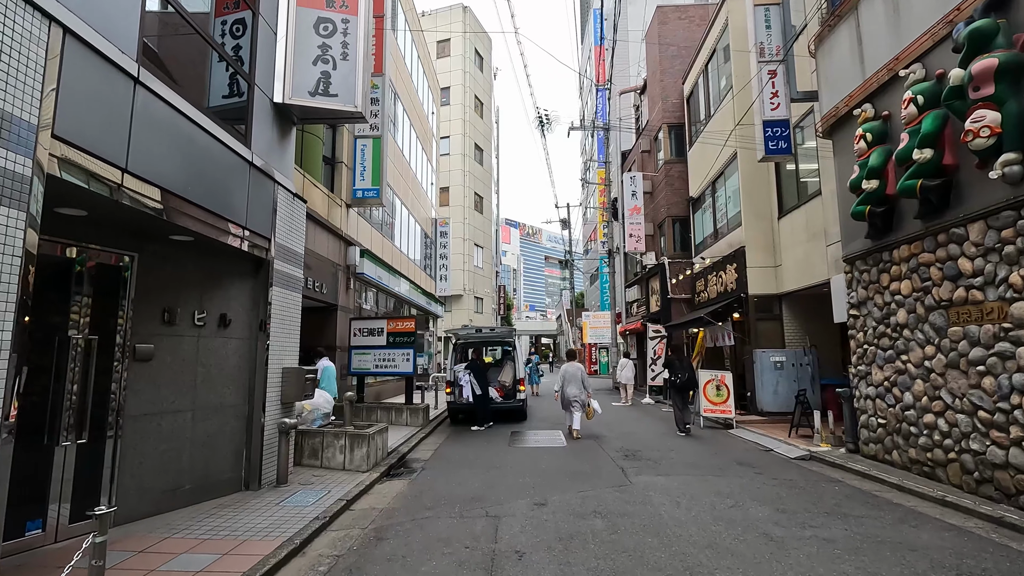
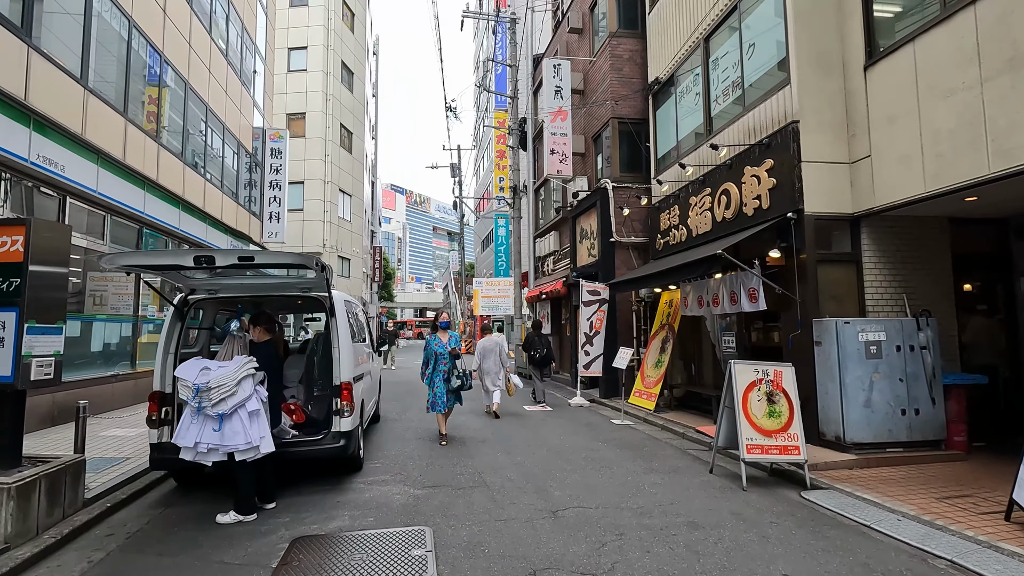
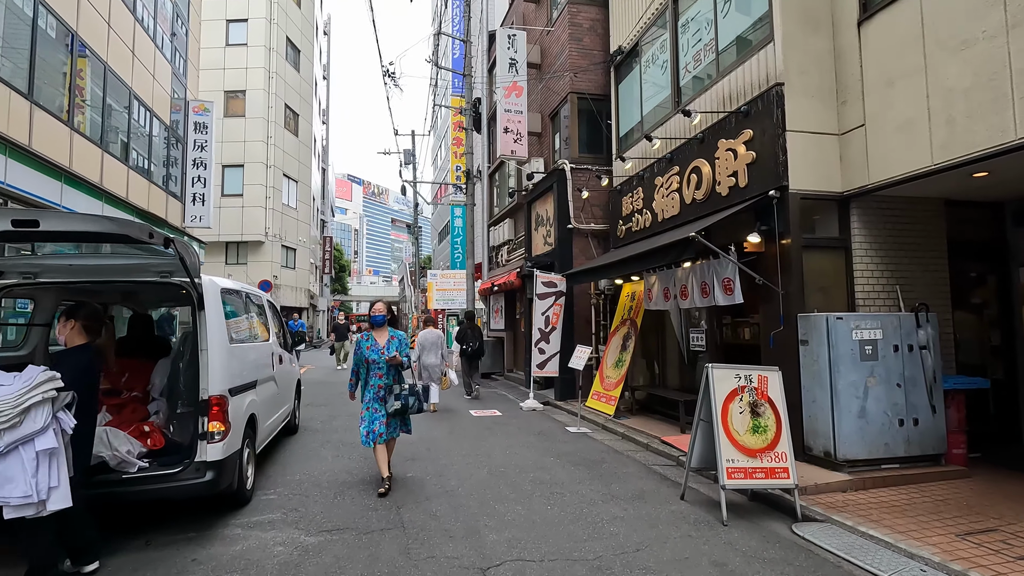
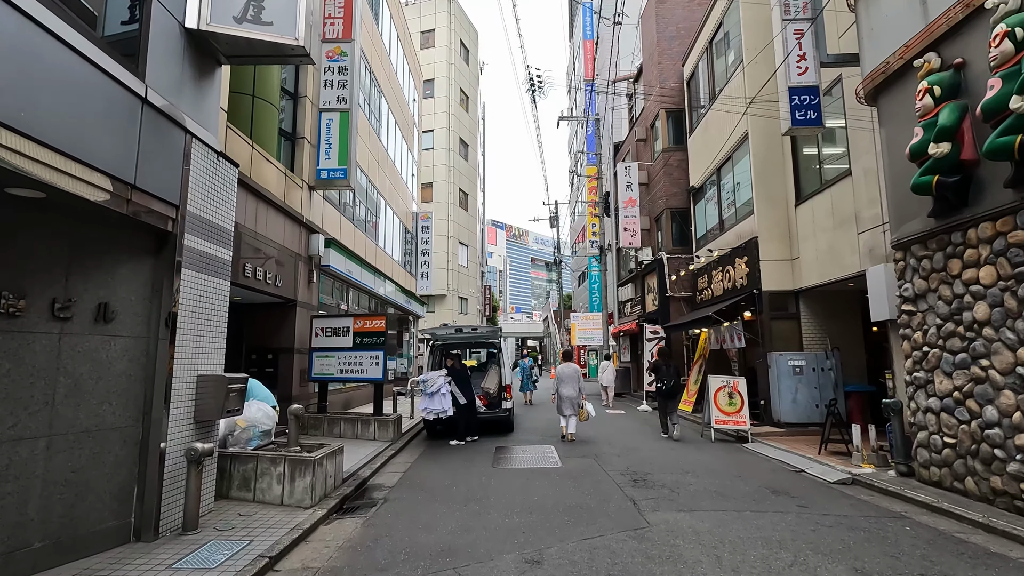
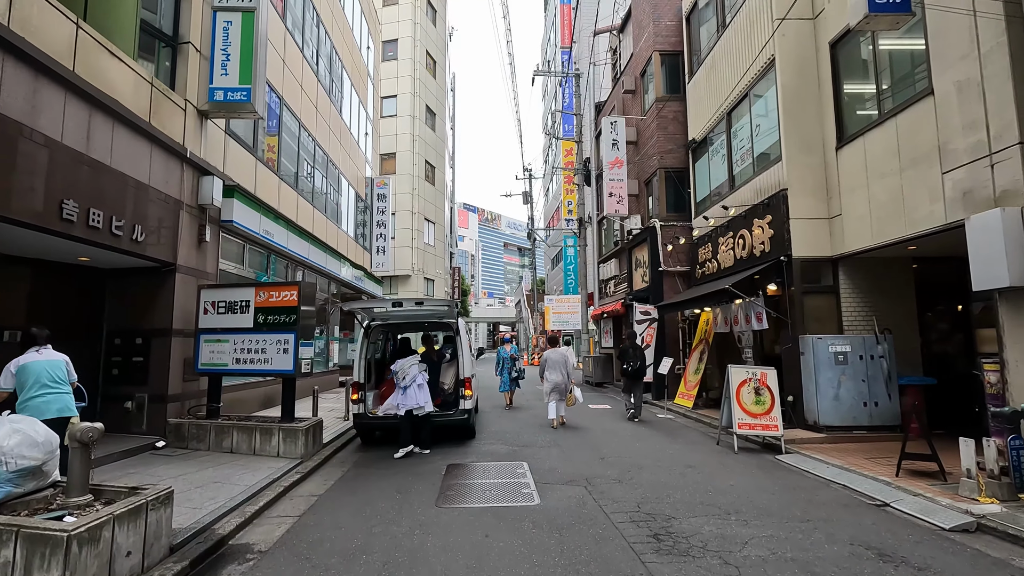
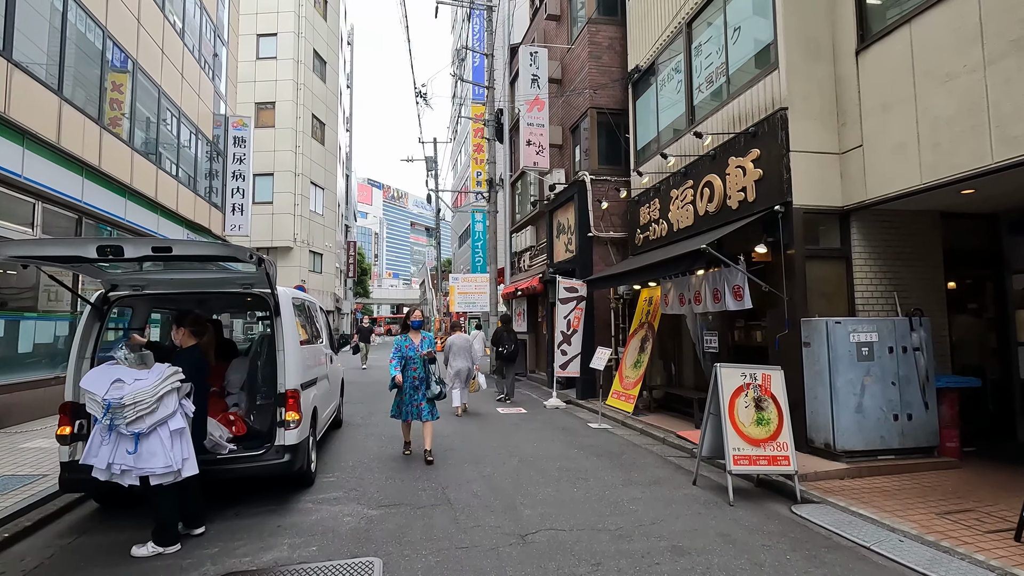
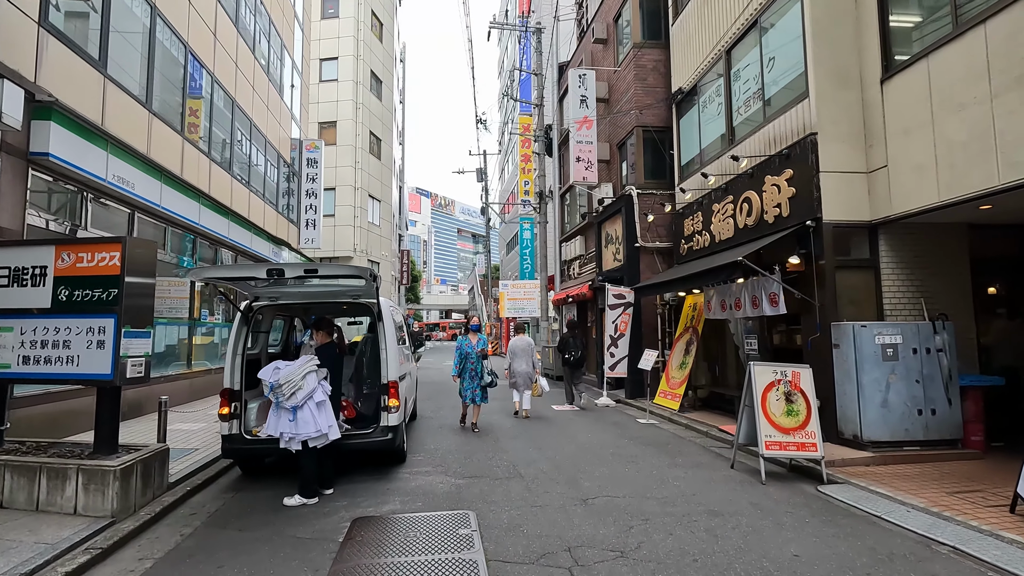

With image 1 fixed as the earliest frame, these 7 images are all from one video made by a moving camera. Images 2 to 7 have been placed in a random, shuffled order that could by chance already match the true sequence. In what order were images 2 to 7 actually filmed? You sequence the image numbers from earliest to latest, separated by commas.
4, 5, 7, 2, 6, 3
